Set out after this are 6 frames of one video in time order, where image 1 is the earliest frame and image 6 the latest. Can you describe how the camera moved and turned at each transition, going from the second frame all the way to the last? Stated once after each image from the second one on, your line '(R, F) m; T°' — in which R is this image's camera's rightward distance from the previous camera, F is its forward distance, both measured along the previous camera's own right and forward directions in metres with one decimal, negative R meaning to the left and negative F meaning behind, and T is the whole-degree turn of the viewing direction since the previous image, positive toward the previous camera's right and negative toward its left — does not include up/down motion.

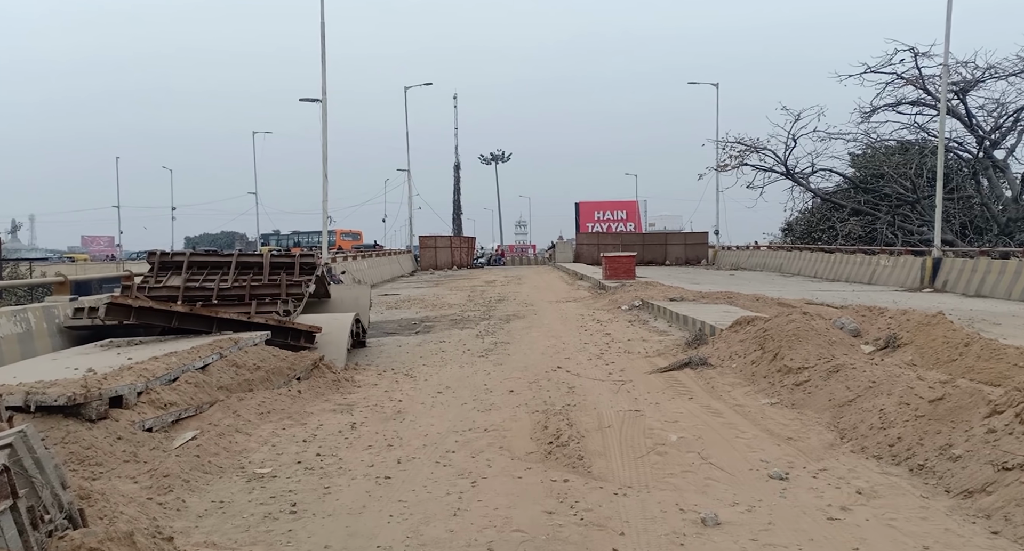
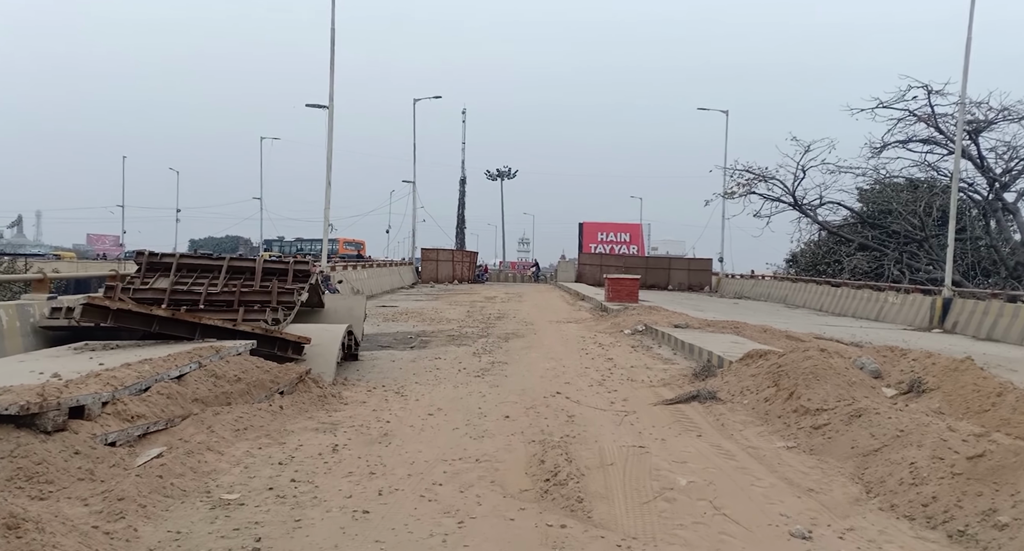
(0.0, +0.6) m; 0°
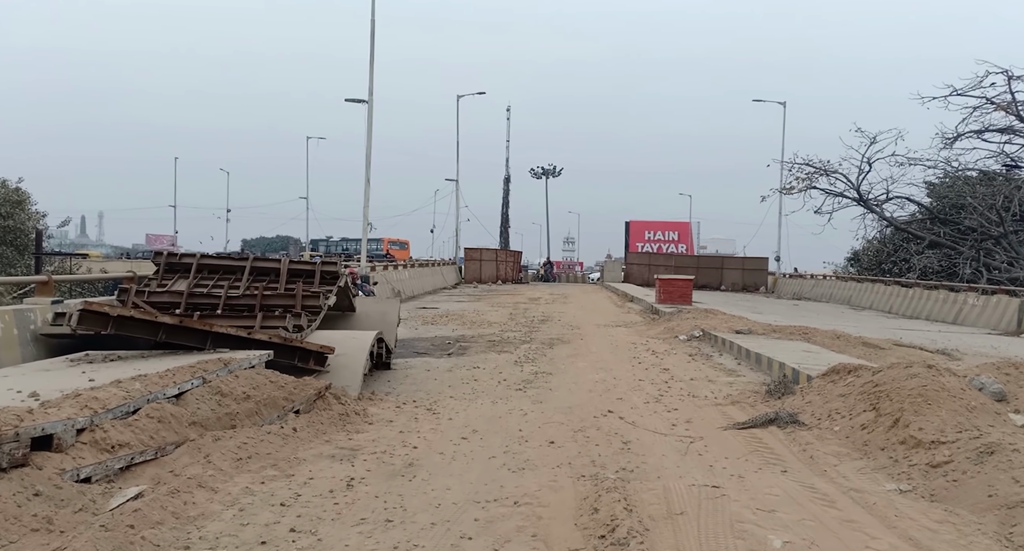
(0.0, +1.3) m; -3°
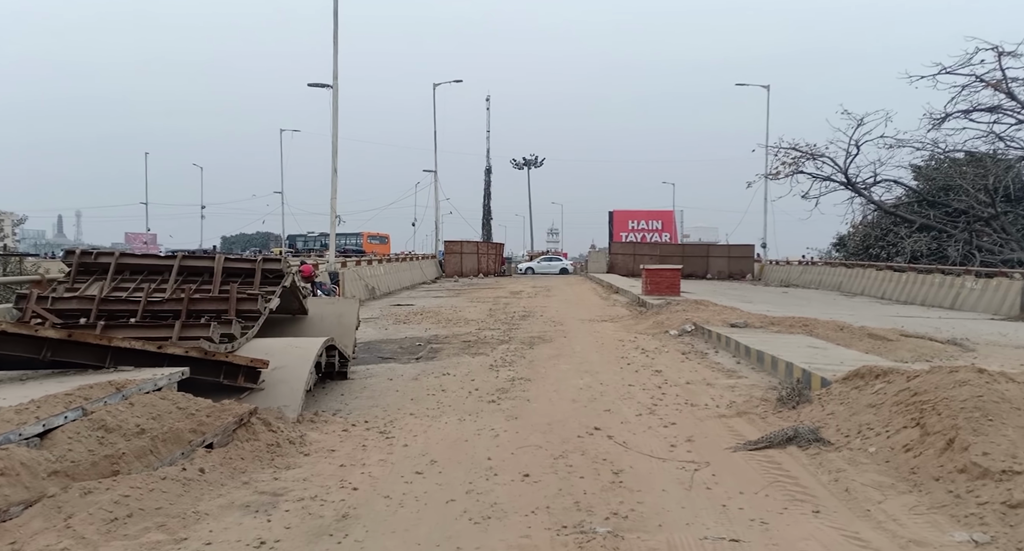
(+0.2, +1.6) m; +1°
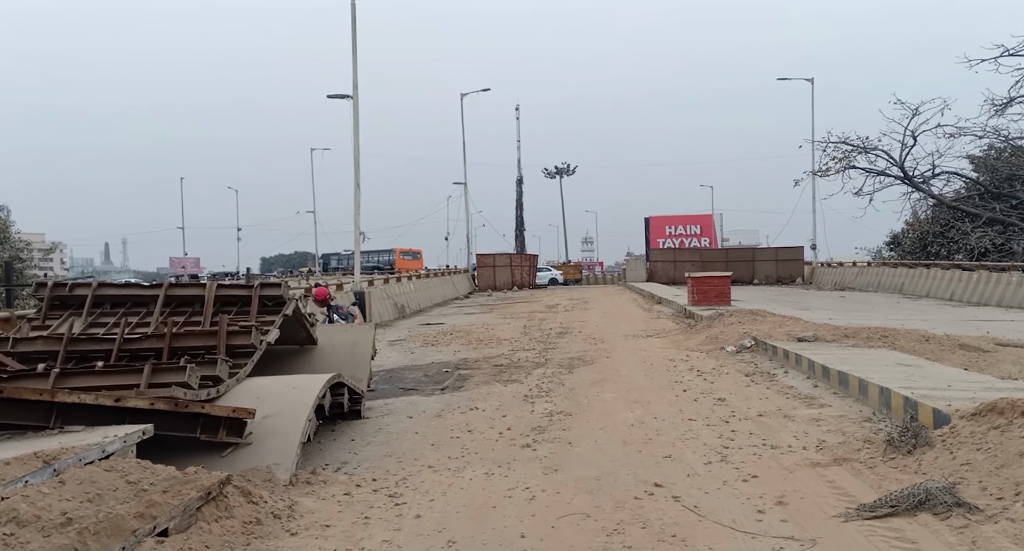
(0.0, +1.6) m; -2°
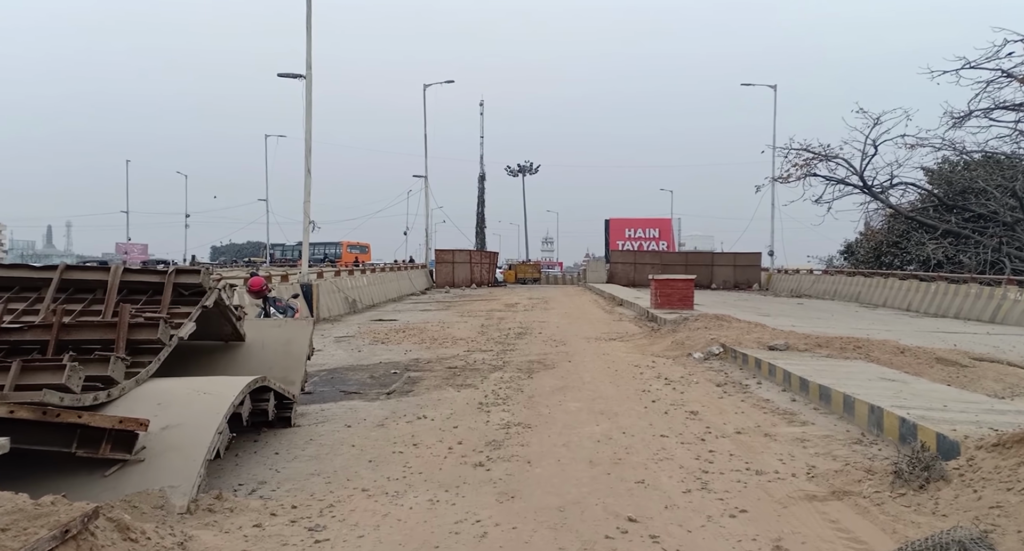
(0.0, +1.1) m; +2°
